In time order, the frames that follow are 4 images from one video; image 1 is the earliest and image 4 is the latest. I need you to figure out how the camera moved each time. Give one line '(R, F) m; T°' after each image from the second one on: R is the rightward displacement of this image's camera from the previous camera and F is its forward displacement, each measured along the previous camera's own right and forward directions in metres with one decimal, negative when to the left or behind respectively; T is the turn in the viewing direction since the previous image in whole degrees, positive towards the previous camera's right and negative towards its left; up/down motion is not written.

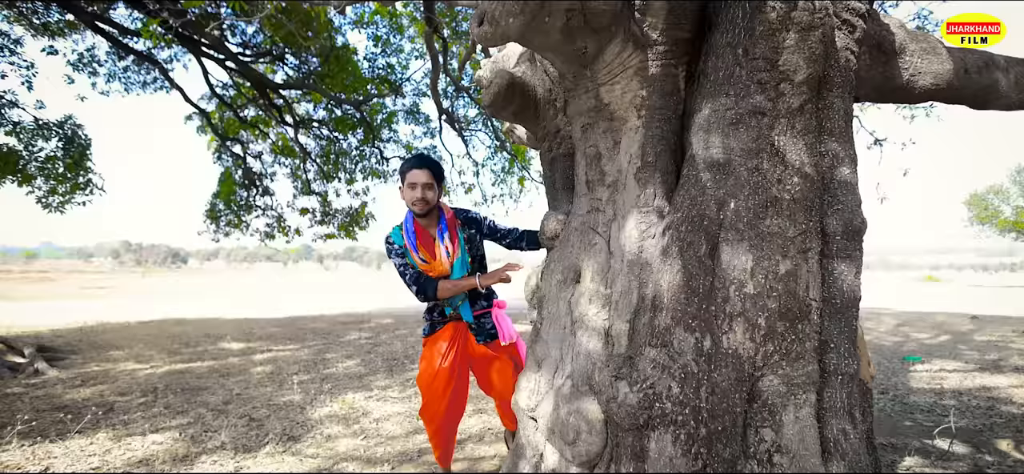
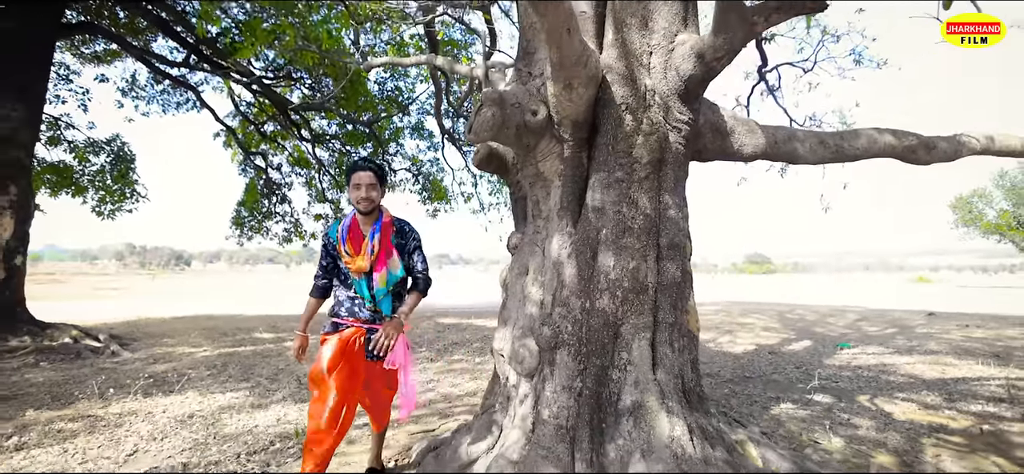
(+0.2, -1.2) m; 0°
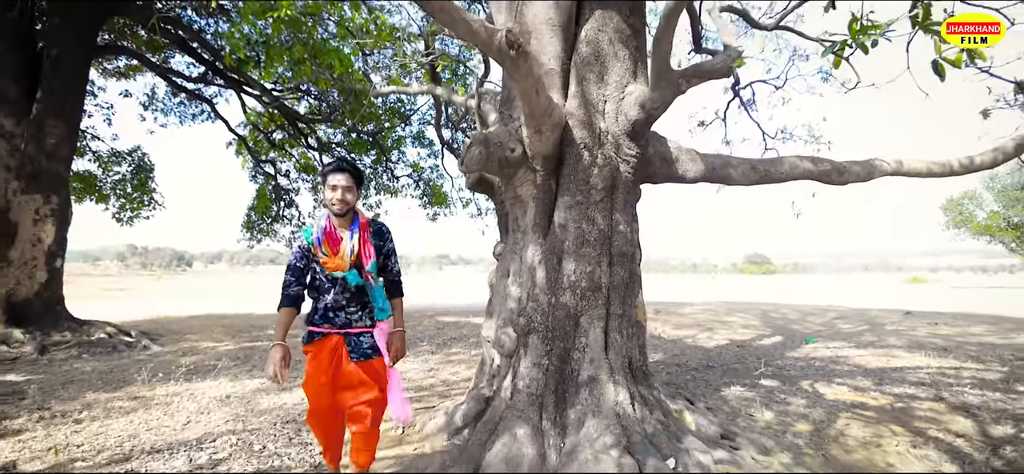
(+0.2, -0.7) m; 0°
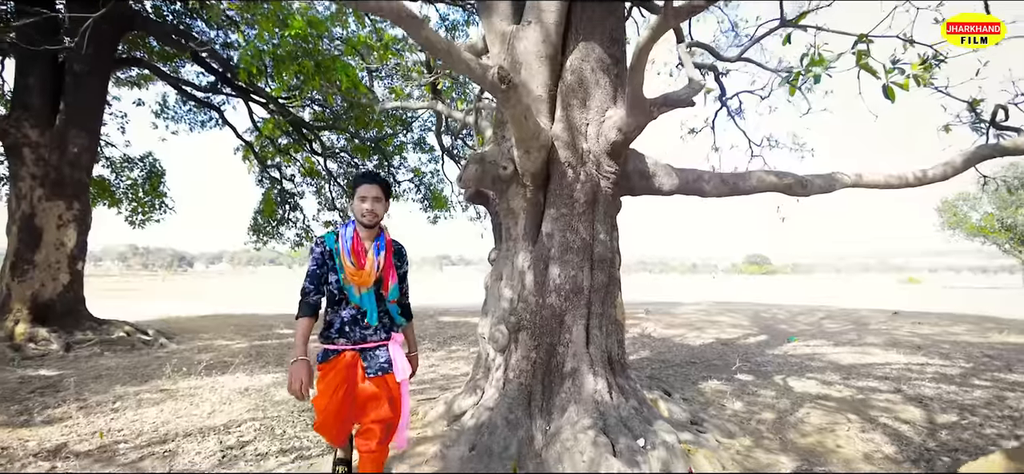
(+0.1, -0.4) m; 0°
